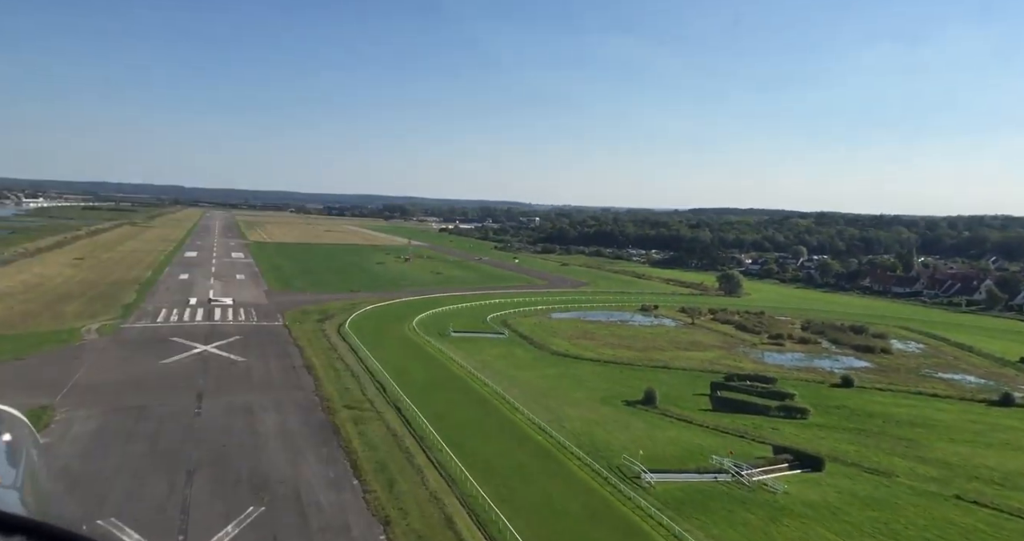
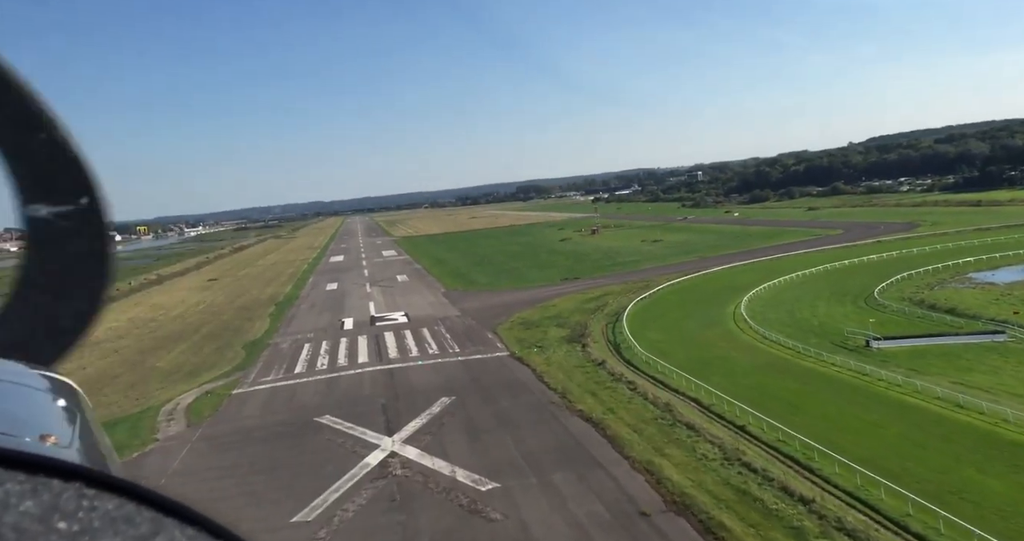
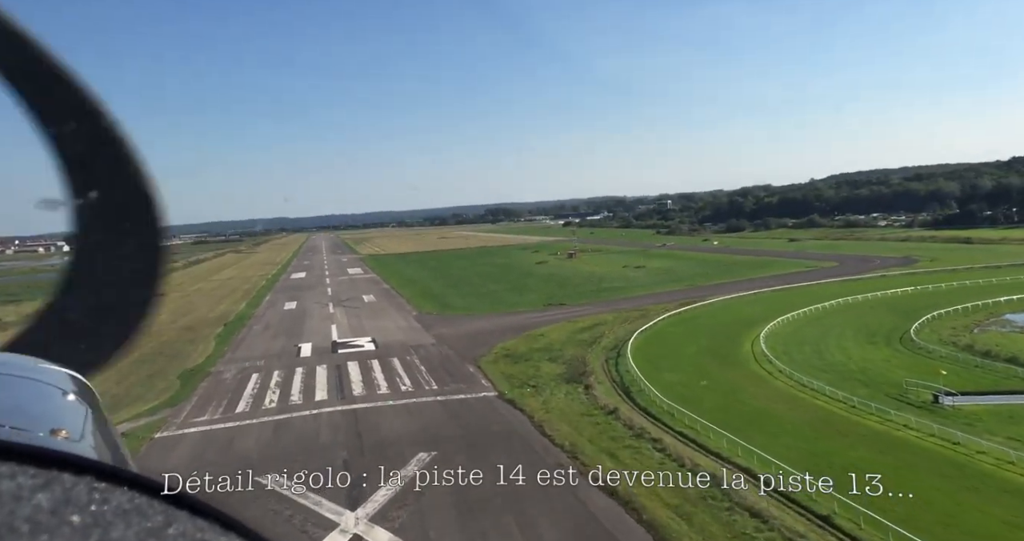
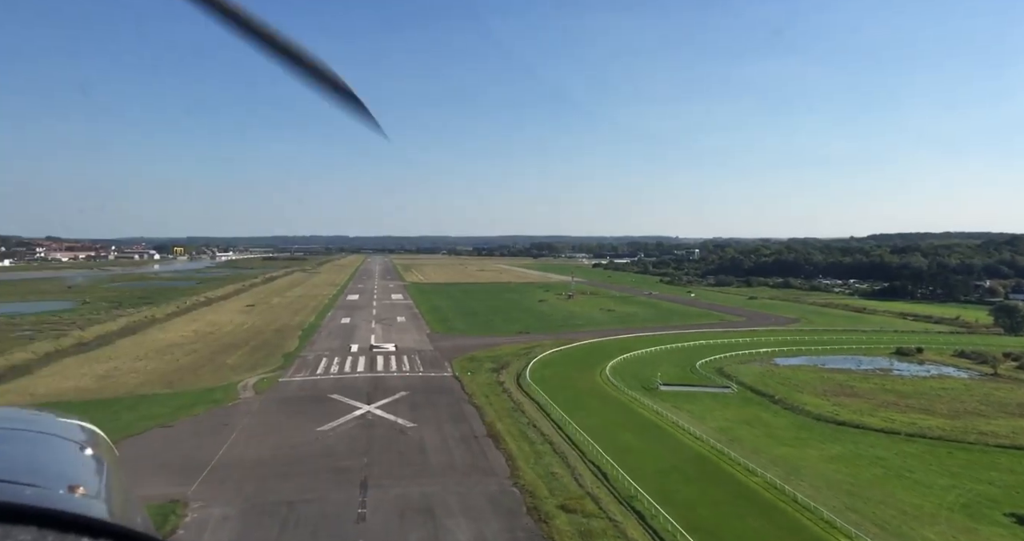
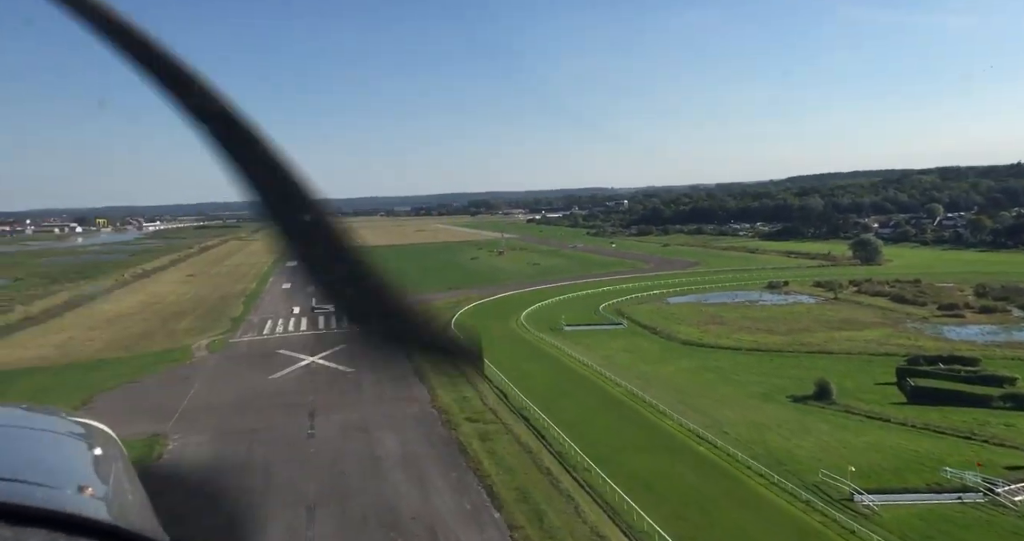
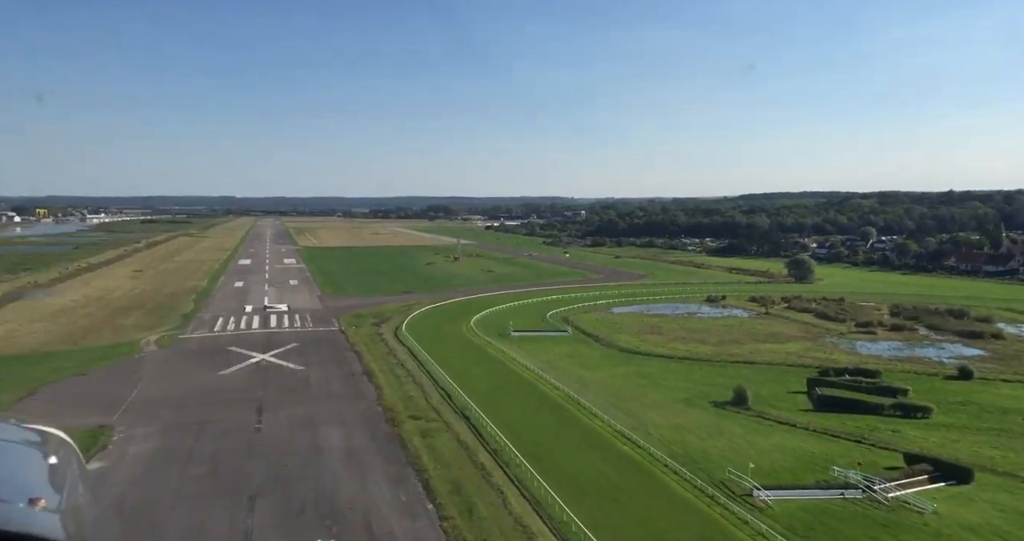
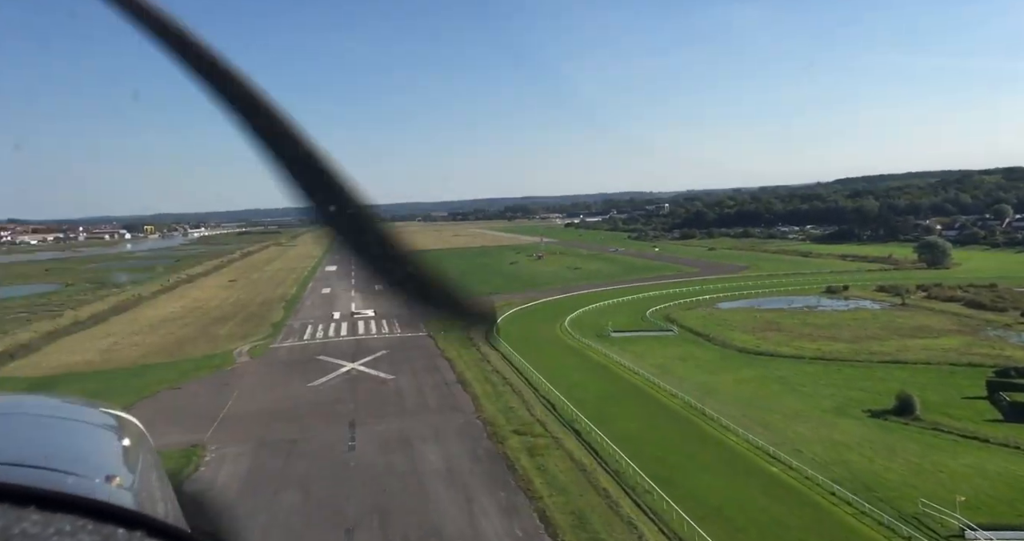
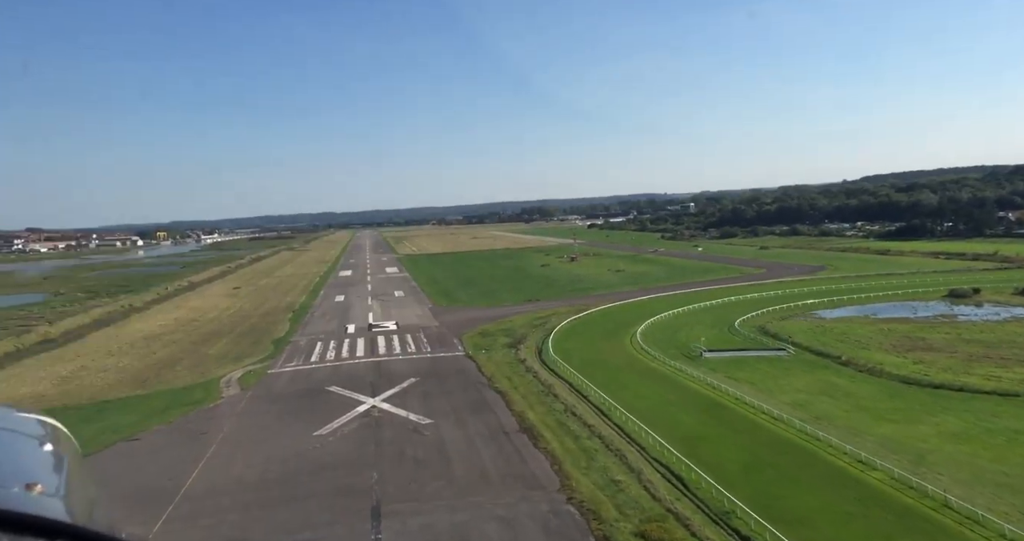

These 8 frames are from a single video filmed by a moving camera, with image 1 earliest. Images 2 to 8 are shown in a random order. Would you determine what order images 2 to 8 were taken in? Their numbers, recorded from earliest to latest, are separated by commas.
6, 5, 7, 4, 8, 2, 3
